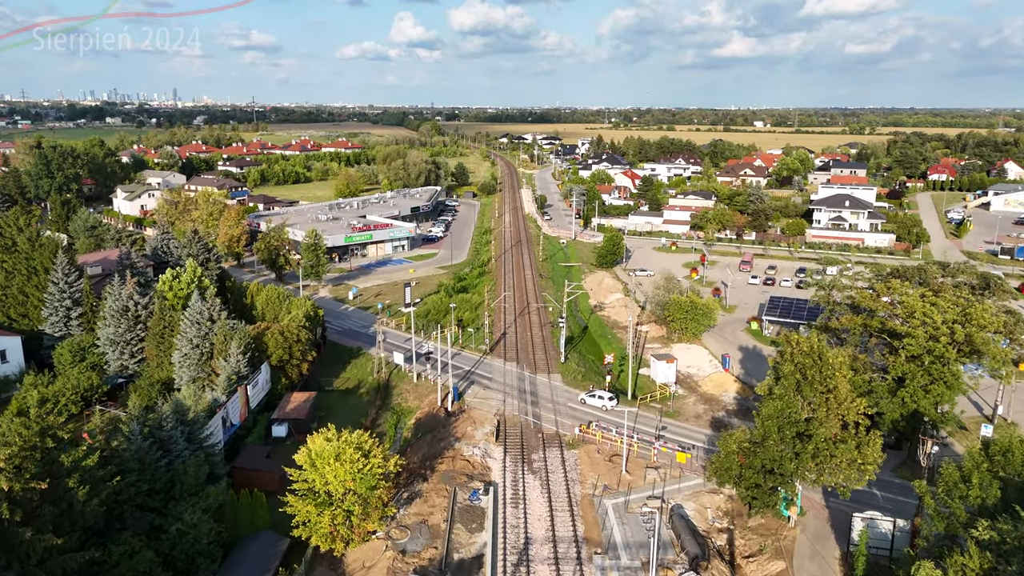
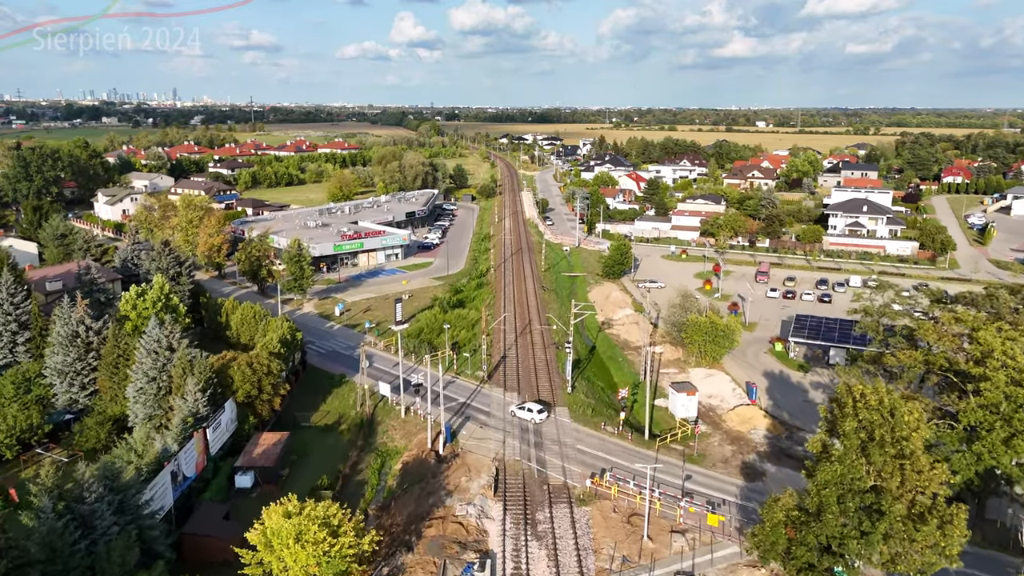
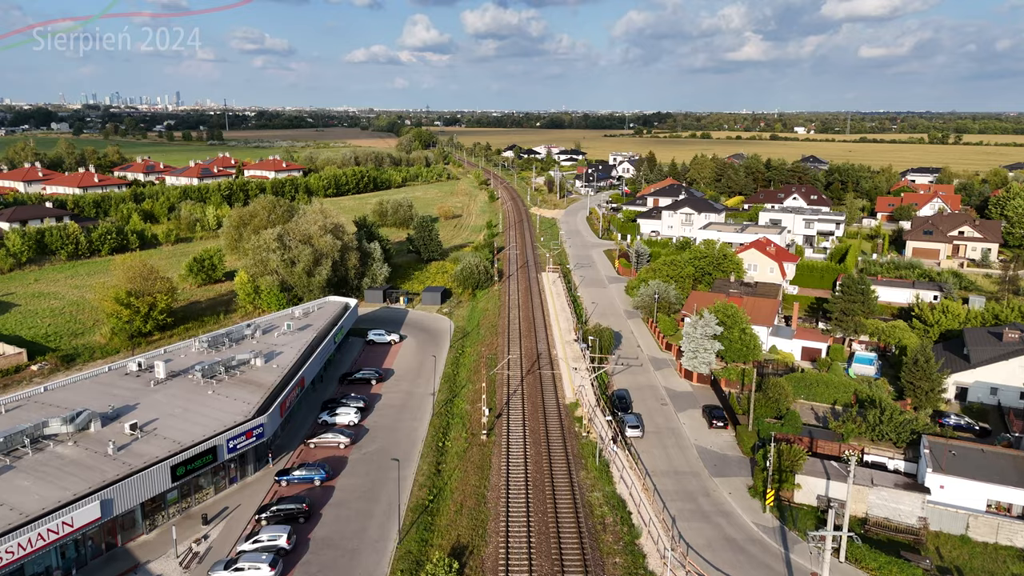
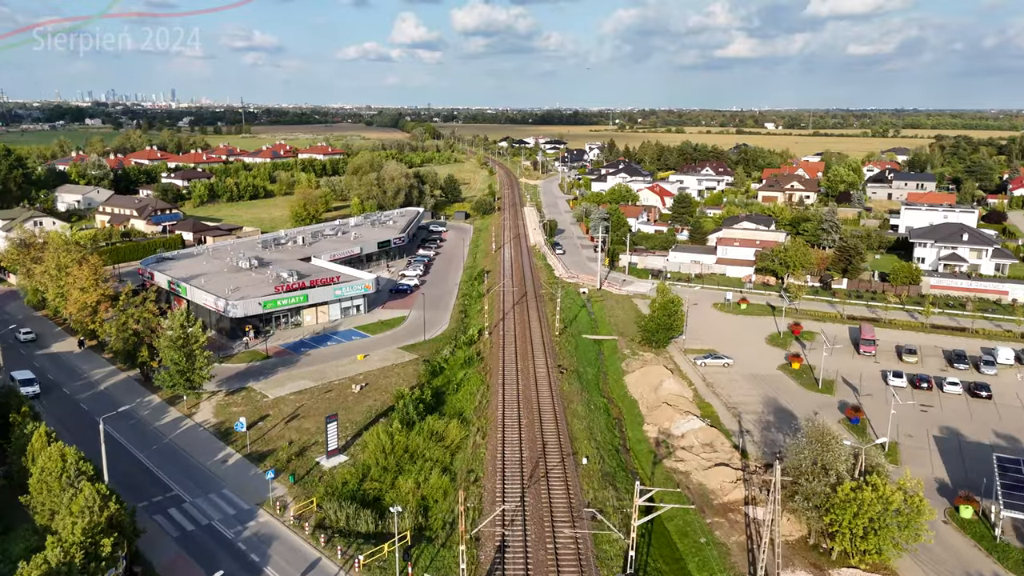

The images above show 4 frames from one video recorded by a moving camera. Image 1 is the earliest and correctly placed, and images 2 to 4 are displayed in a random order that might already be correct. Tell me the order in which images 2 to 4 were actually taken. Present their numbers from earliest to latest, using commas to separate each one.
2, 4, 3
